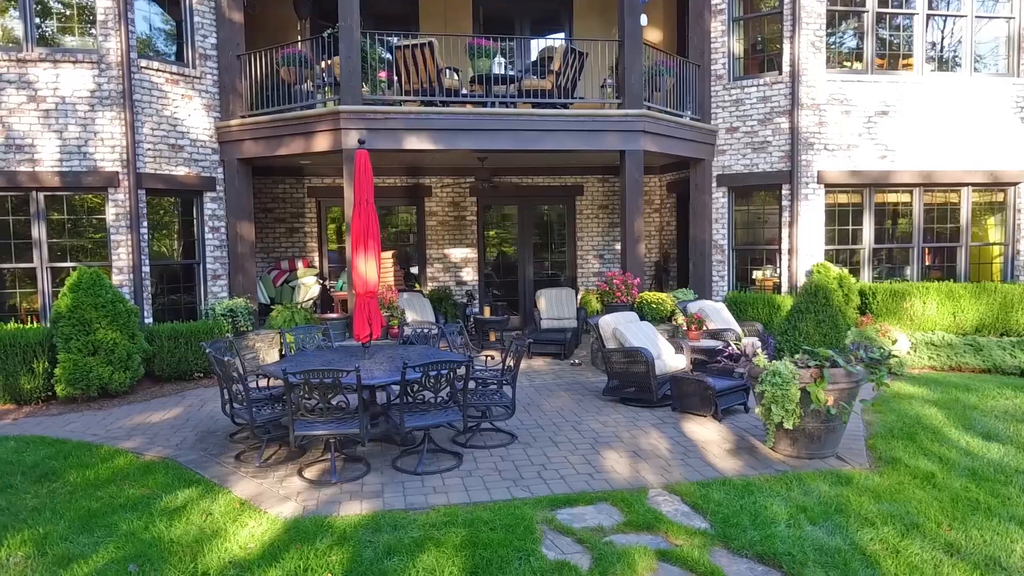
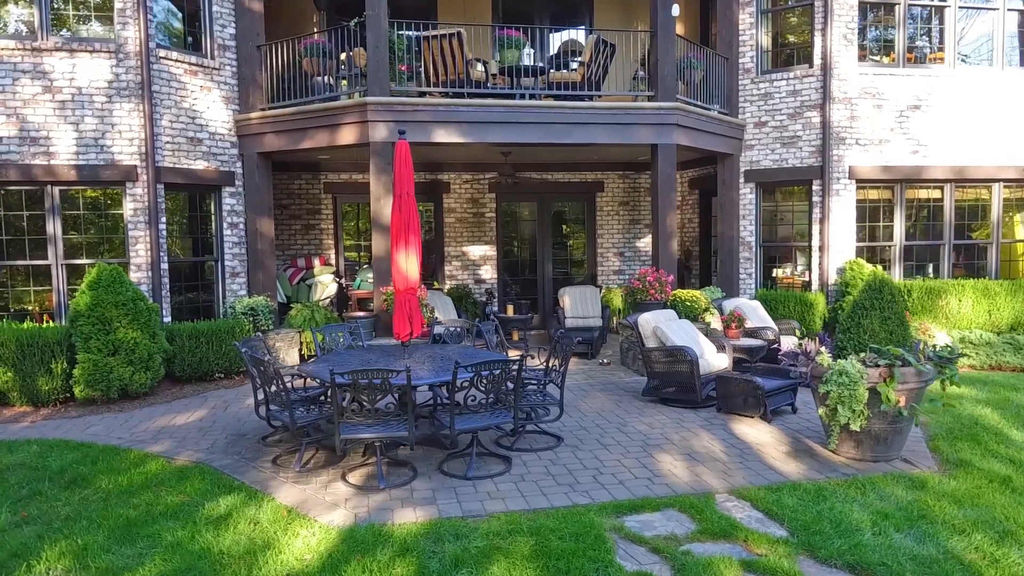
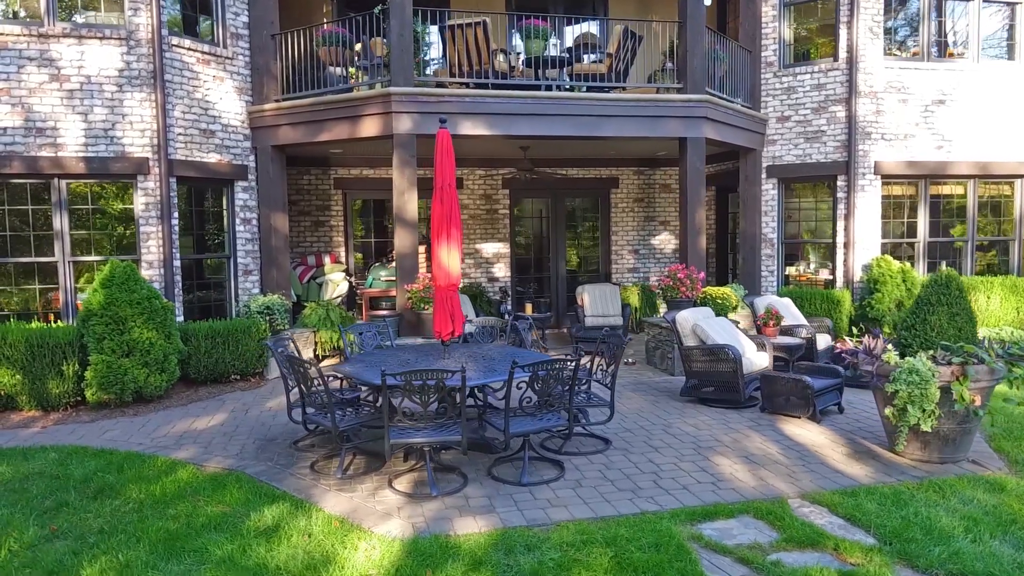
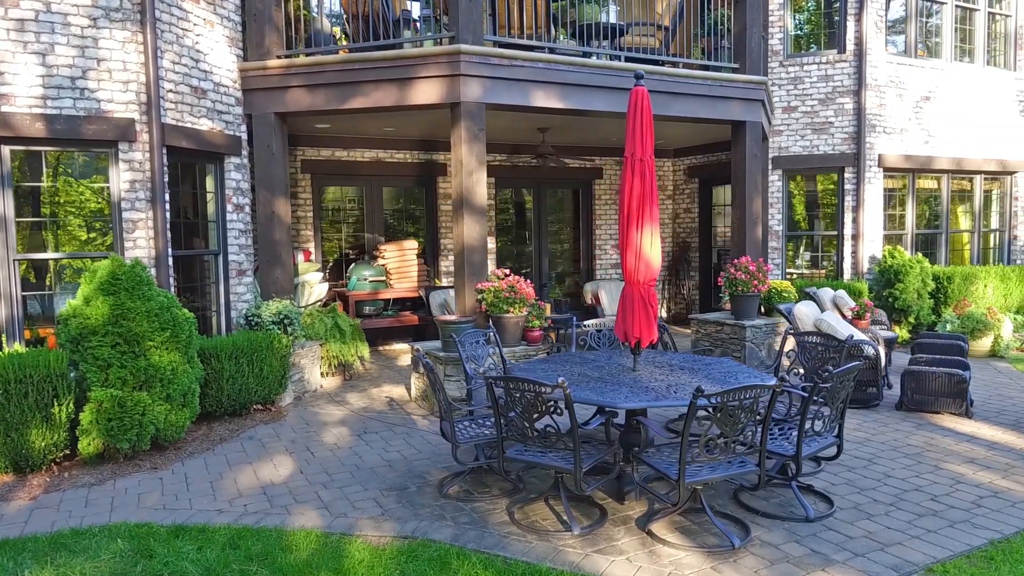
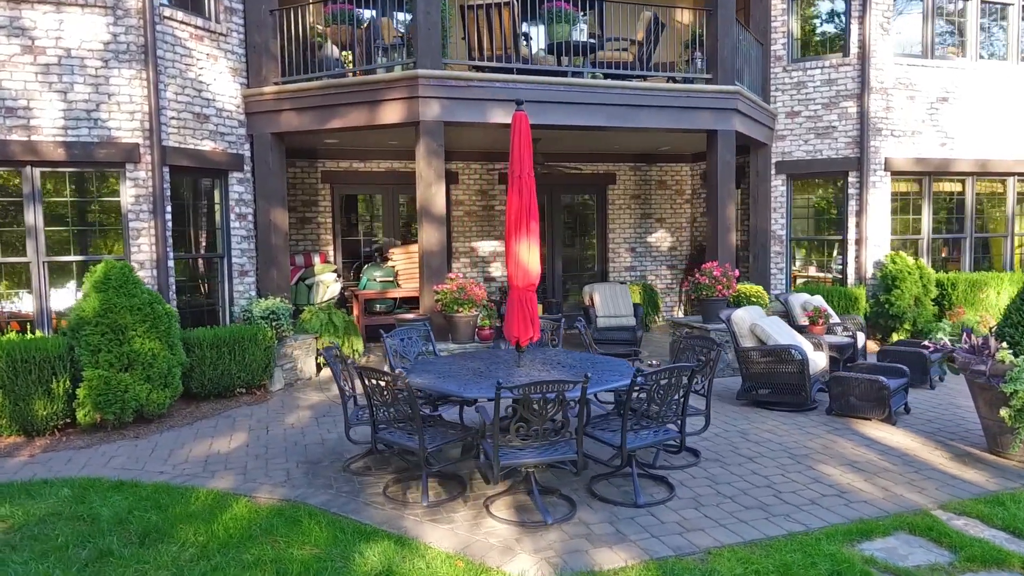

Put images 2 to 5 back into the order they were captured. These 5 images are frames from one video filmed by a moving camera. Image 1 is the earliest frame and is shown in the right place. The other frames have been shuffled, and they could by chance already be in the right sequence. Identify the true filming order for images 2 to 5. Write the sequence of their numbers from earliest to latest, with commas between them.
2, 3, 5, 4
